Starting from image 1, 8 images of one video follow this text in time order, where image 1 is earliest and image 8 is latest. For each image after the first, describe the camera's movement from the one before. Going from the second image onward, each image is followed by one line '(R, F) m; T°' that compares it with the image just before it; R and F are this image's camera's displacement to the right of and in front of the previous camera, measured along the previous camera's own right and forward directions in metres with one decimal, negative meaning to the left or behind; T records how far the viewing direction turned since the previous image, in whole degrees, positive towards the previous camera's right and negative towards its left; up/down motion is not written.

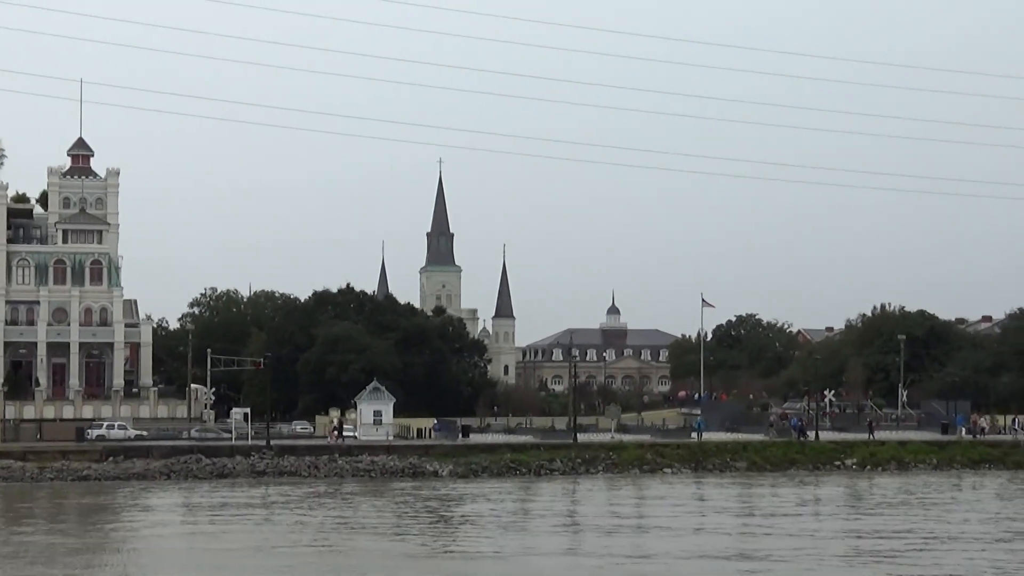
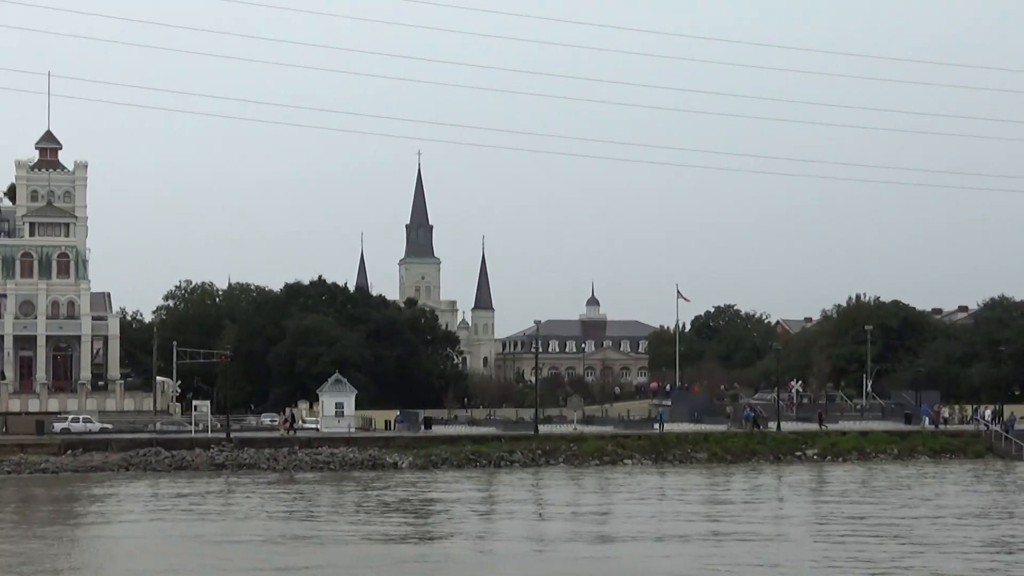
(+1.7, 0.0) m; 0°
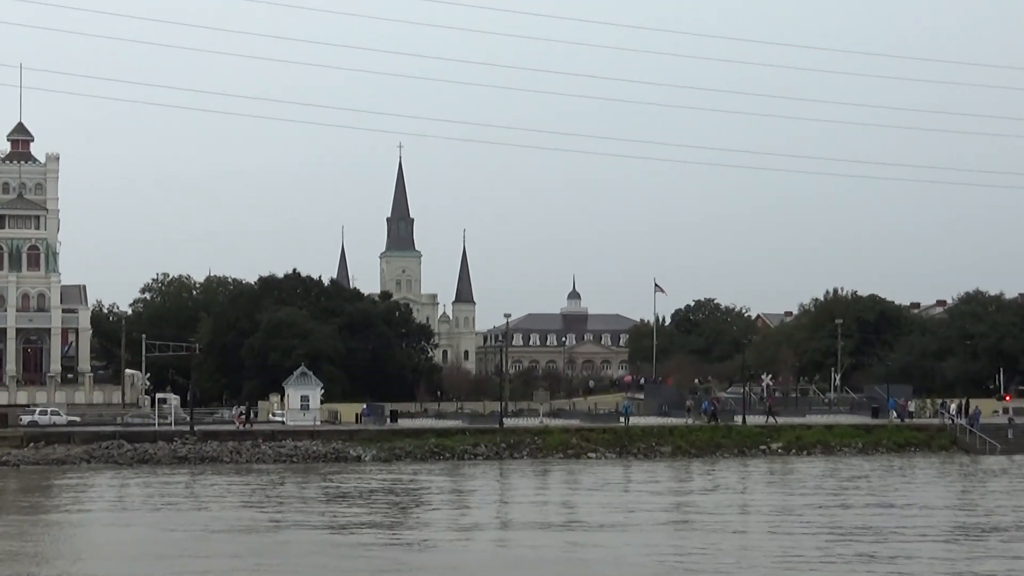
(+1.5, 0.0) m; 0°
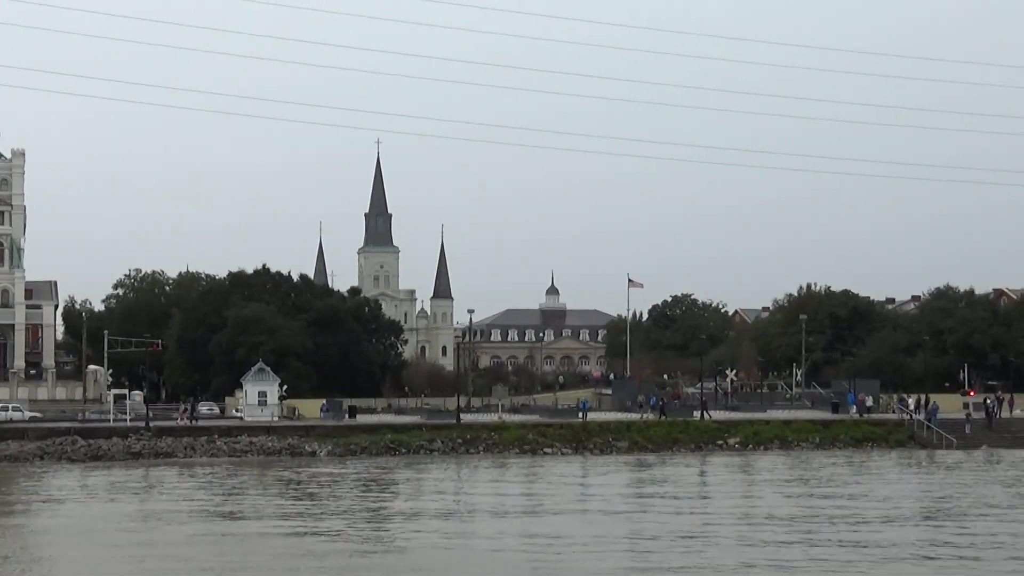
(+2.0, +0.1) m; 0°
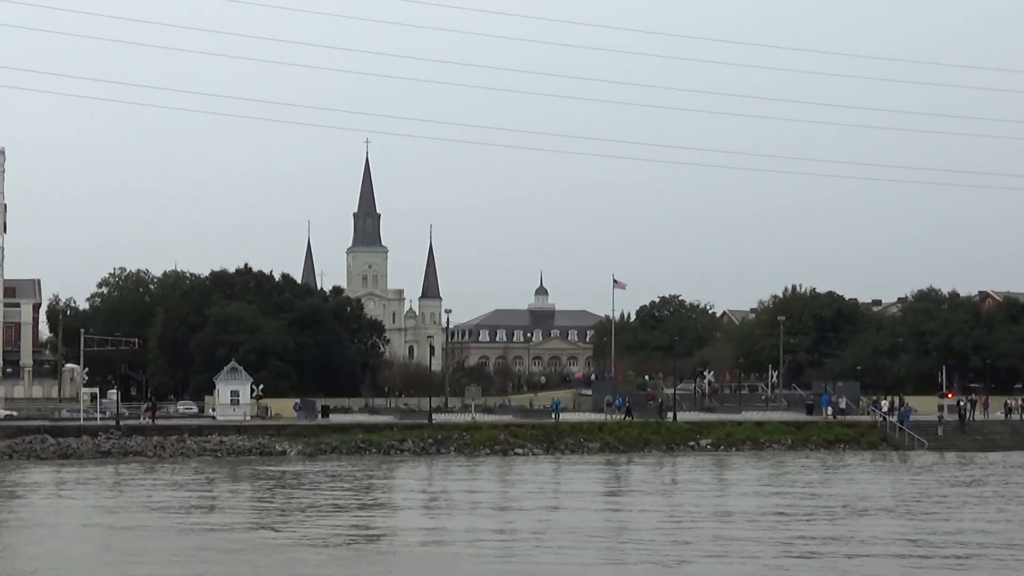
(+1.5, +0.1) m; 0°
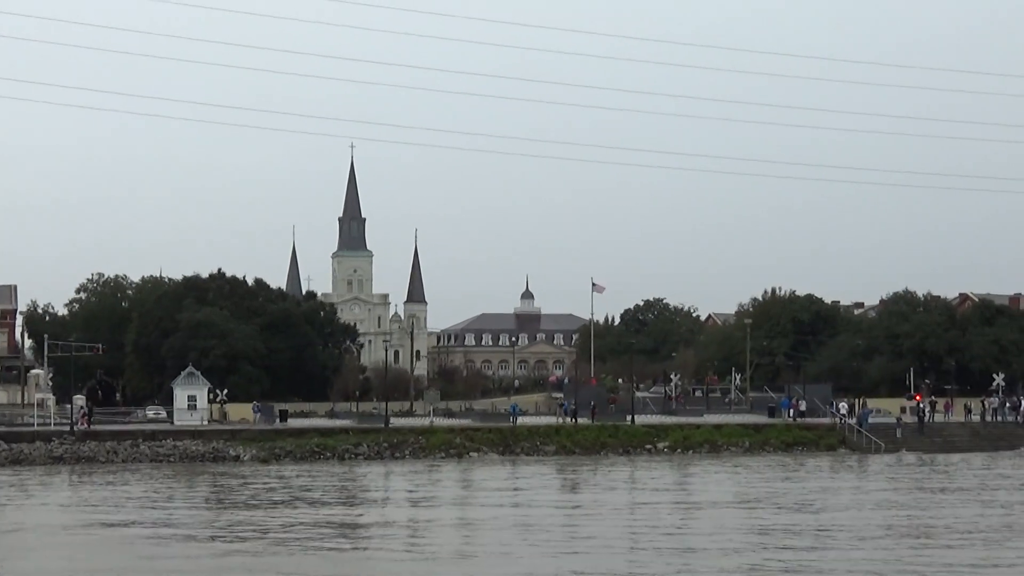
(+2.7, +0.2) m; -1°
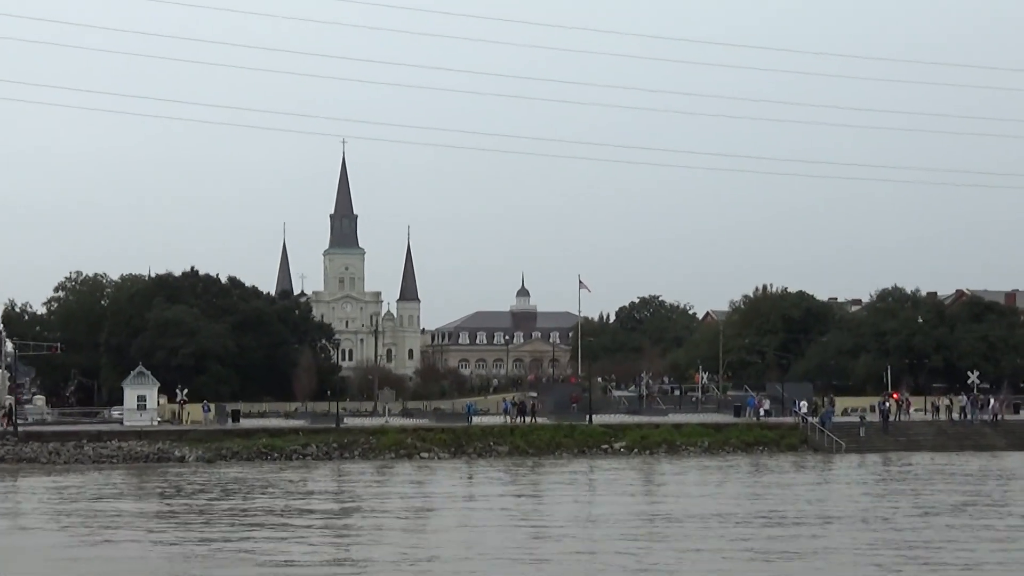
(+3.6, +1.5) m; -2°
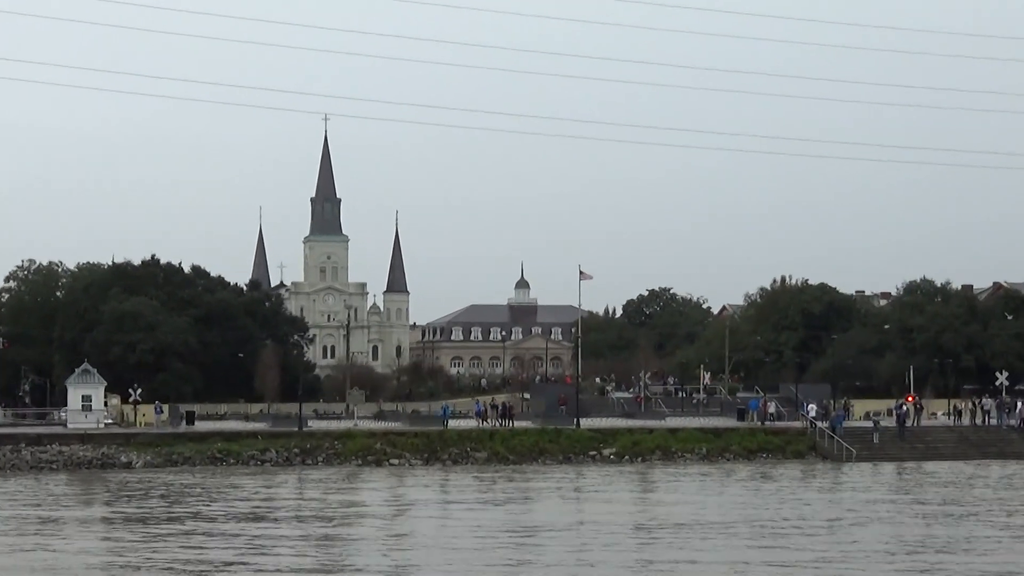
(+1.0, +5.2) m; 0°
